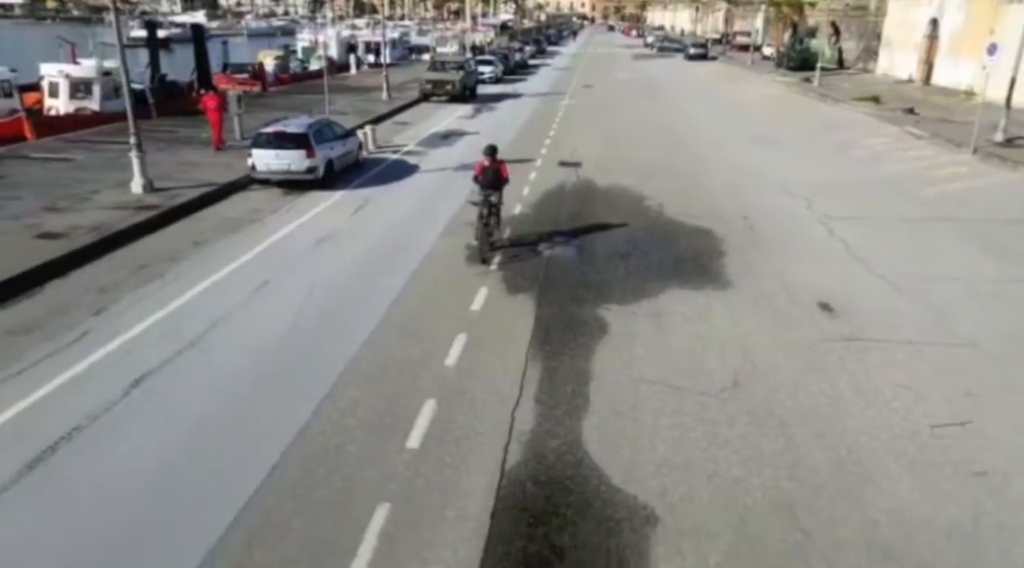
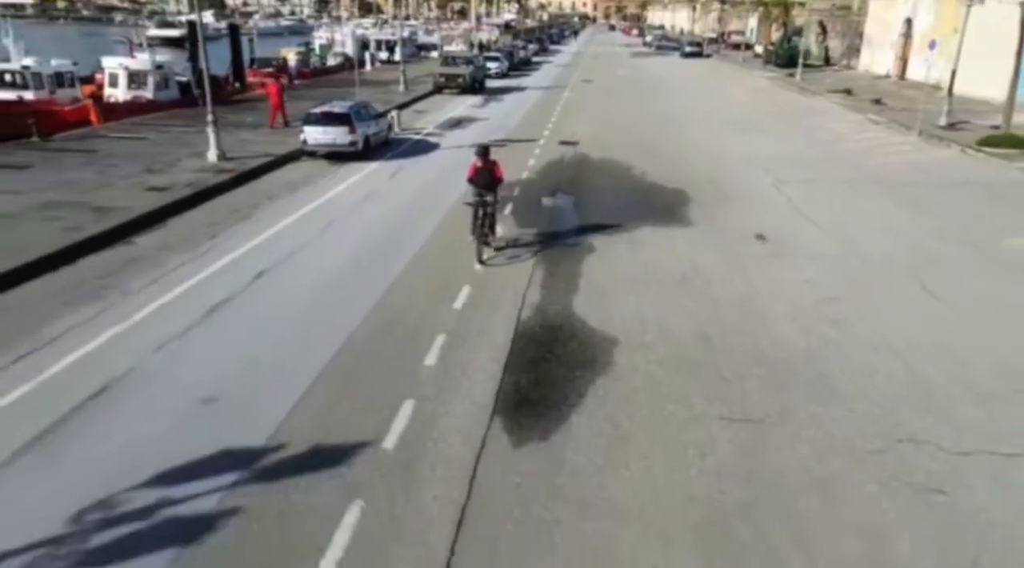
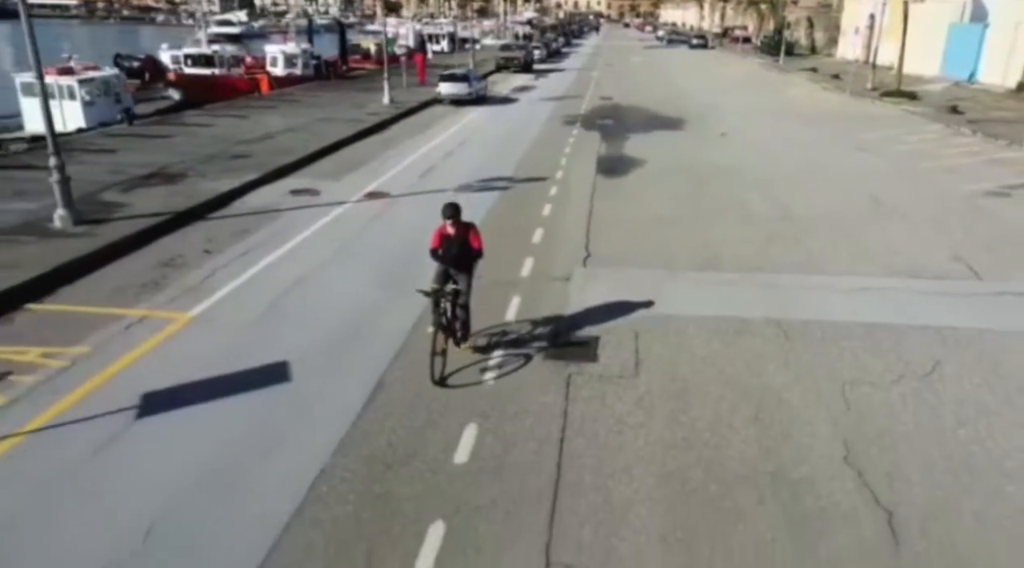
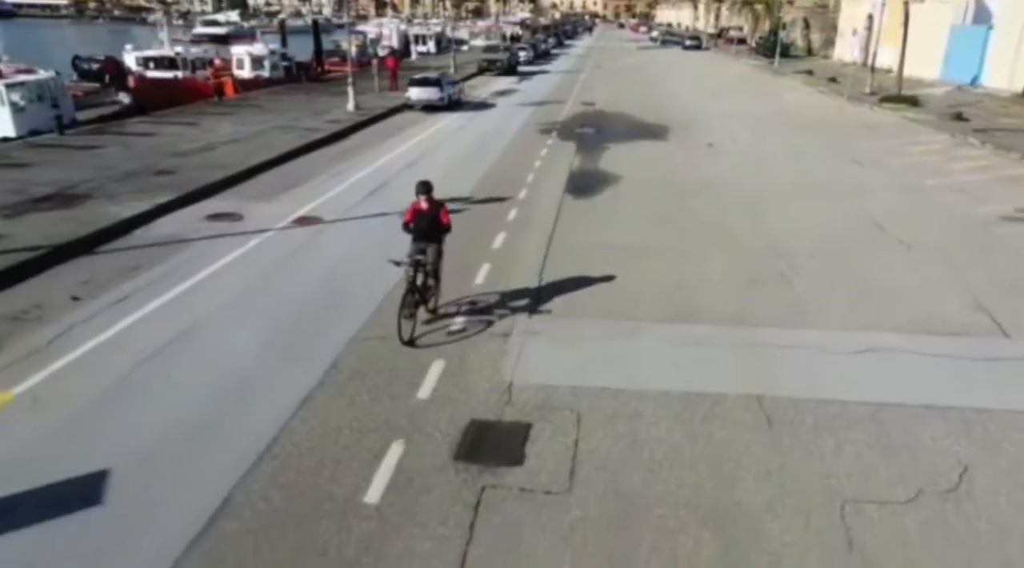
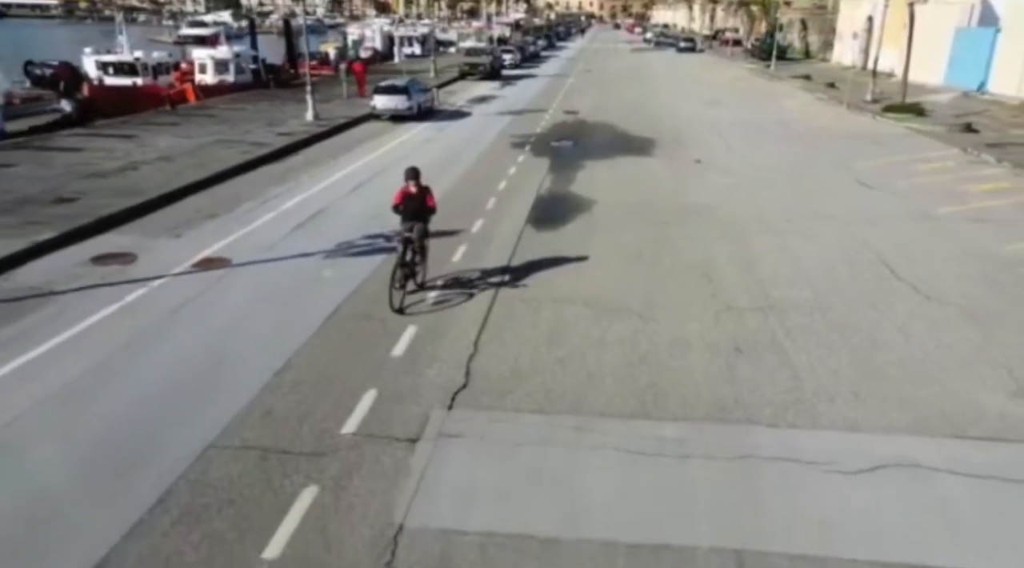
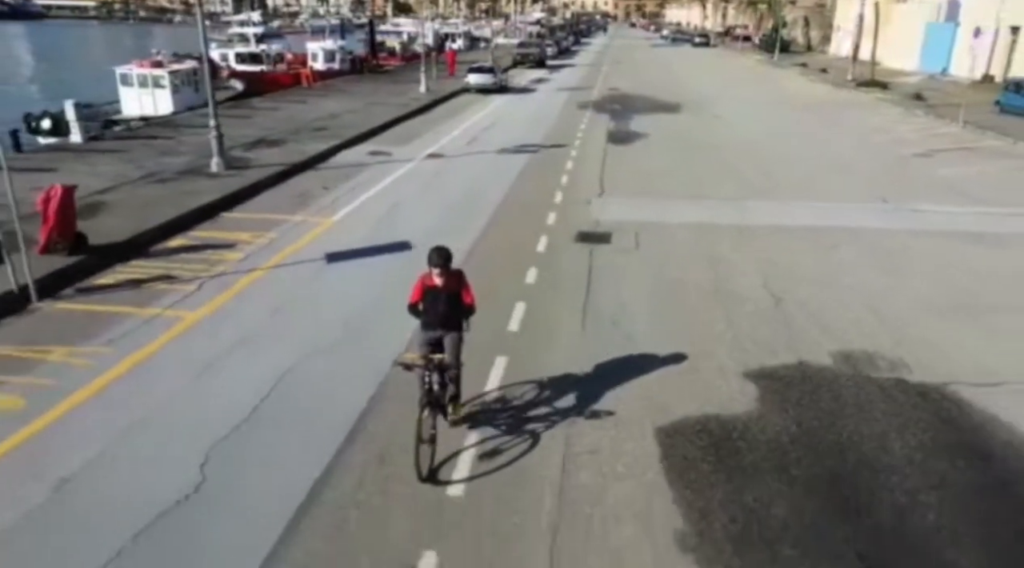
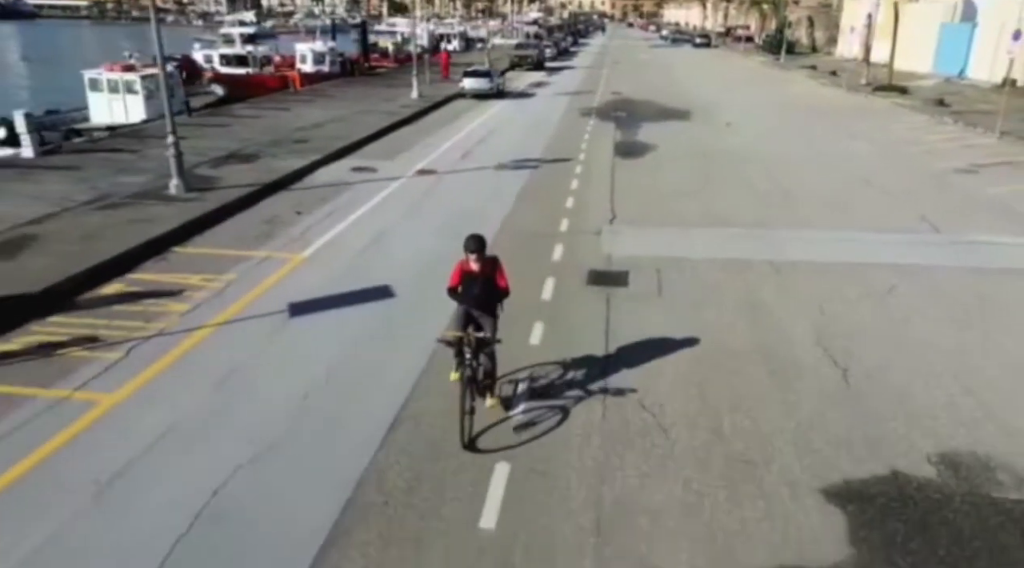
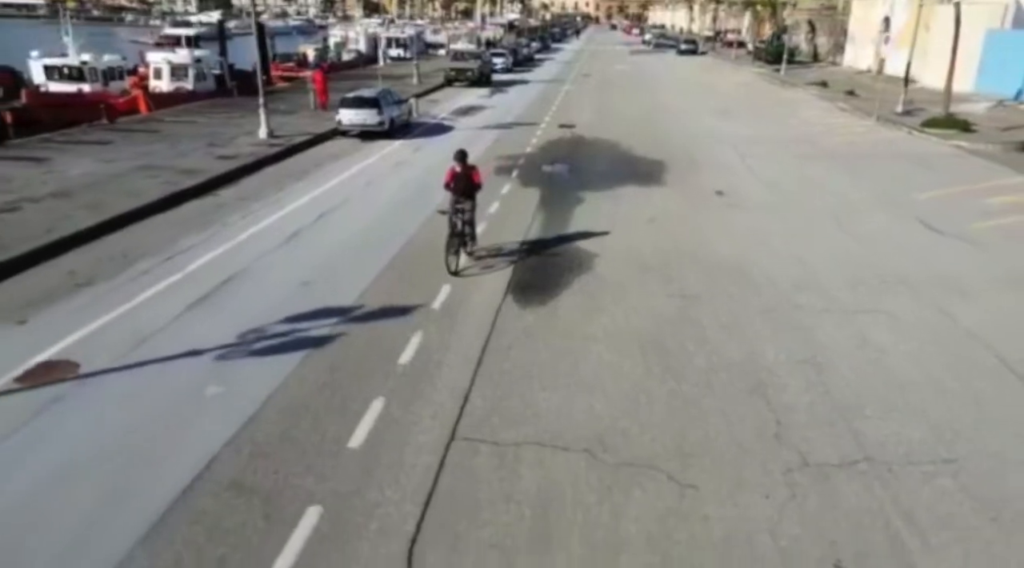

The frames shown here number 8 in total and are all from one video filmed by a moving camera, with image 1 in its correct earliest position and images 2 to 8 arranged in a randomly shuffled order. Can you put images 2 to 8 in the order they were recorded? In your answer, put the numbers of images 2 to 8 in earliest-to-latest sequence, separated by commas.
2, 8, 5, 4, 3, 7, 6
